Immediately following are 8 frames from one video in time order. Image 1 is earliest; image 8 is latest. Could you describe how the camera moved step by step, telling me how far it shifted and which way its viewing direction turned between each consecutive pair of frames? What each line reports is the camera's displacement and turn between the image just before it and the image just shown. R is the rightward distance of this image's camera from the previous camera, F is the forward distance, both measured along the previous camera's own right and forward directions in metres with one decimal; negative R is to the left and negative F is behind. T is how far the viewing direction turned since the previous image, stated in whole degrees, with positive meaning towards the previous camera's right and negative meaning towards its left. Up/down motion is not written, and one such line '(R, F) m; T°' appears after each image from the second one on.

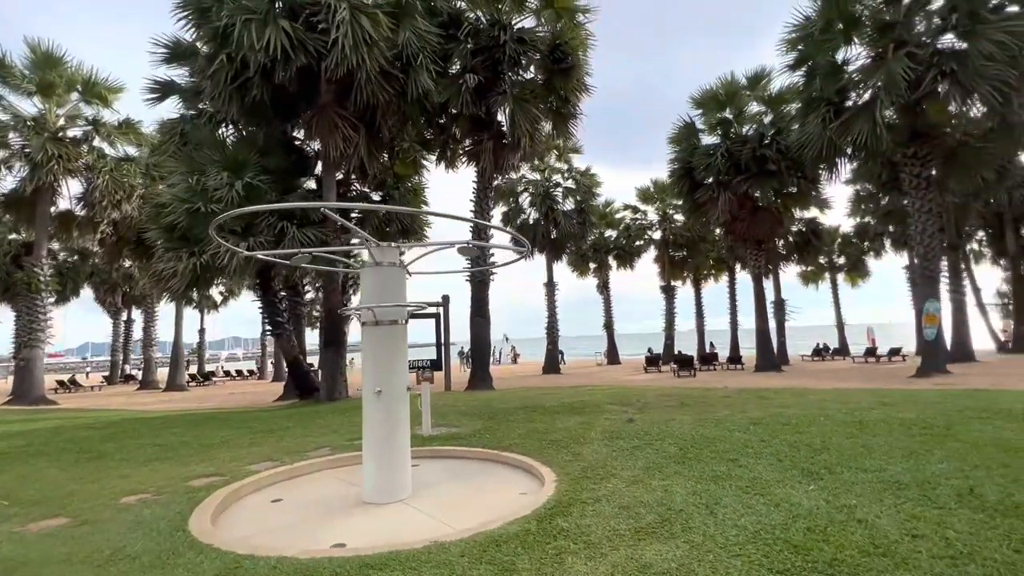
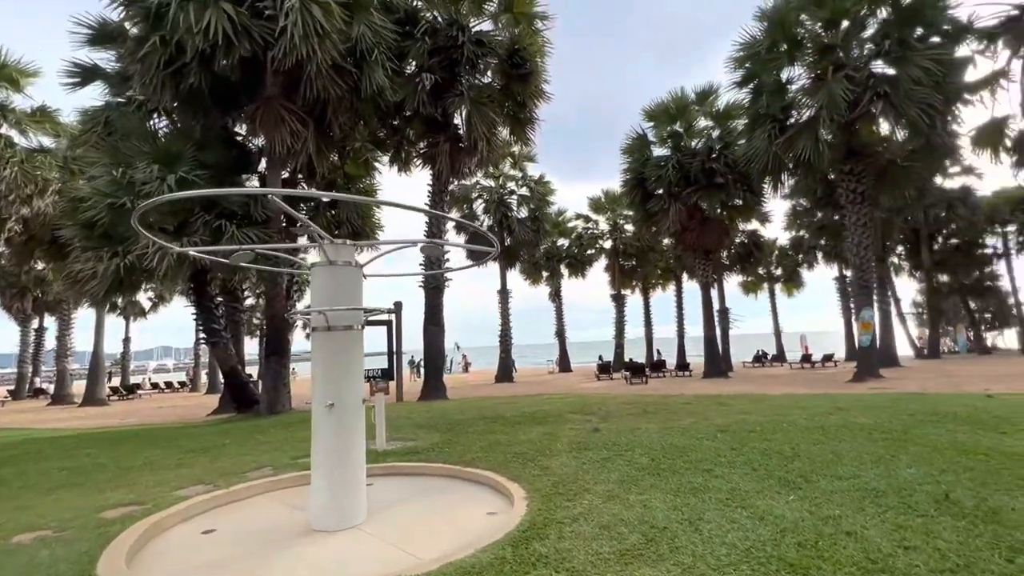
(-0.1, +0.3) m; +6°
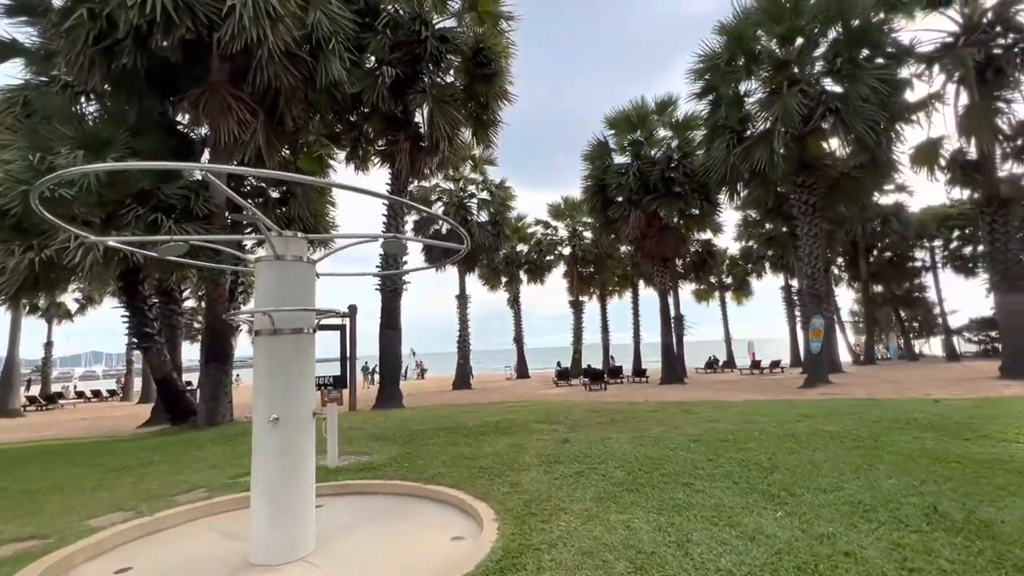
(-0.1, +0.3) m; +5°
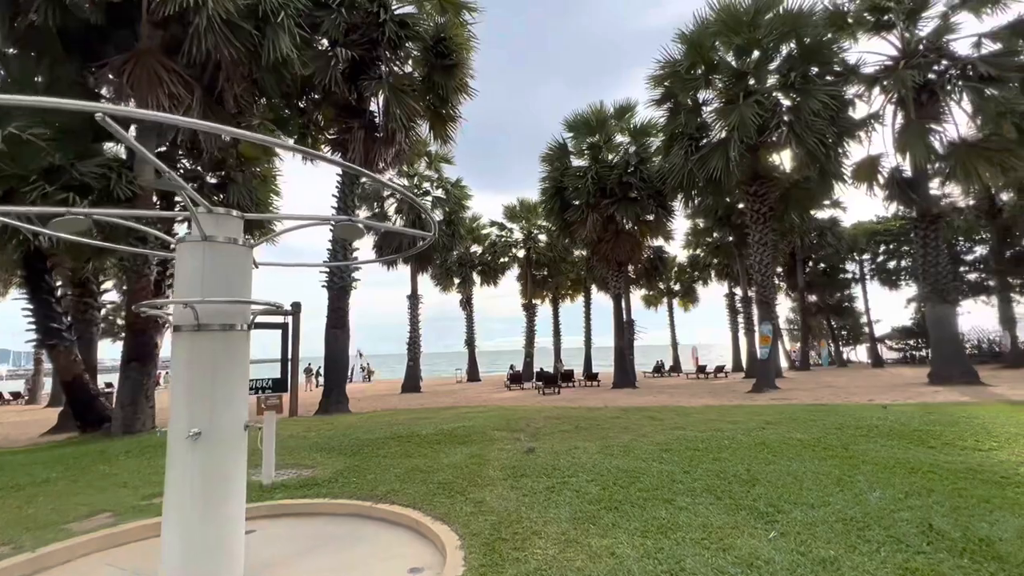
(-0.1, +0.4) m; +6°
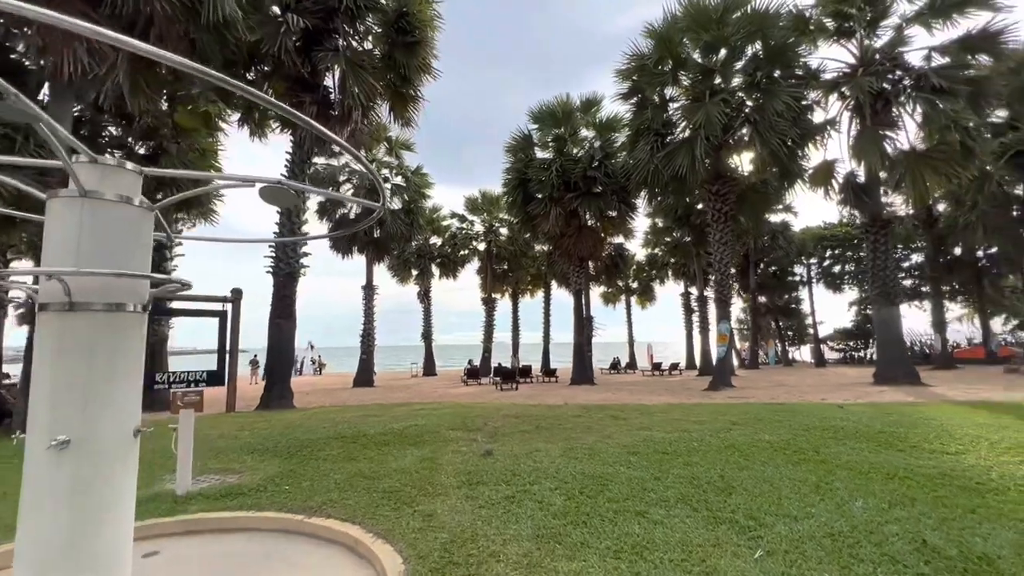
(0.0, +0.5) m; +5°
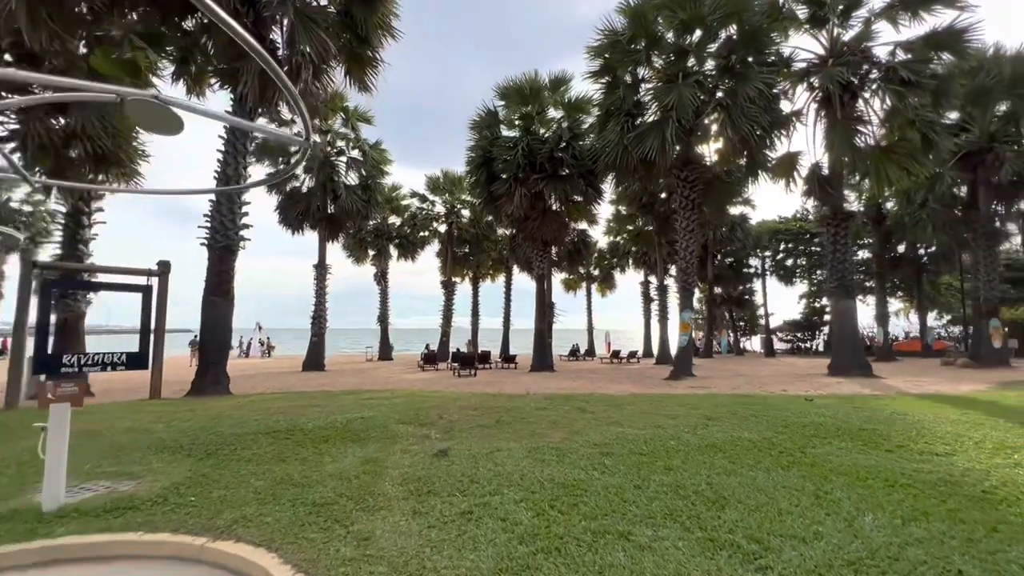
(0.0, +0.7) m; +5°
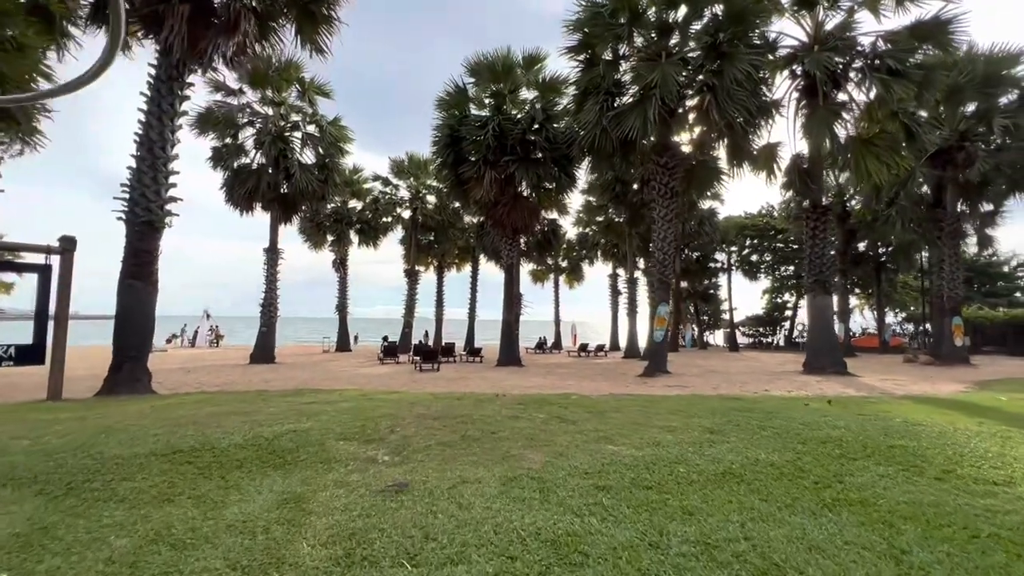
(0.0, +1.0) m; +4°
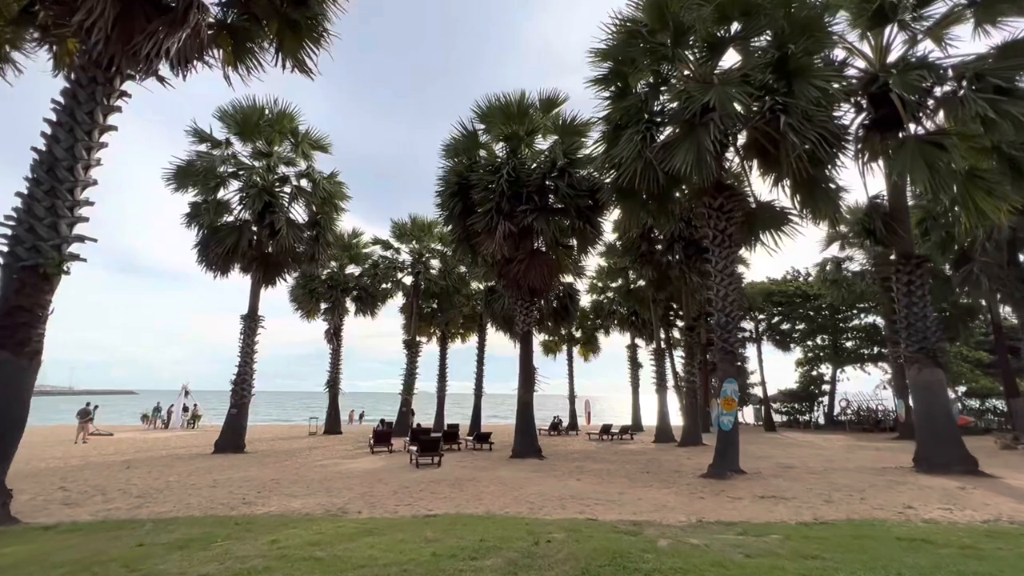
(-0.4, +2.8) m; 0°
